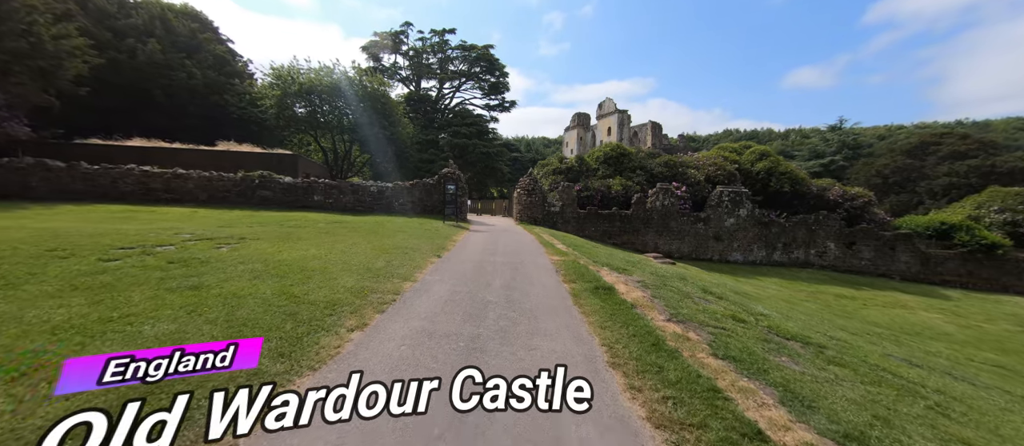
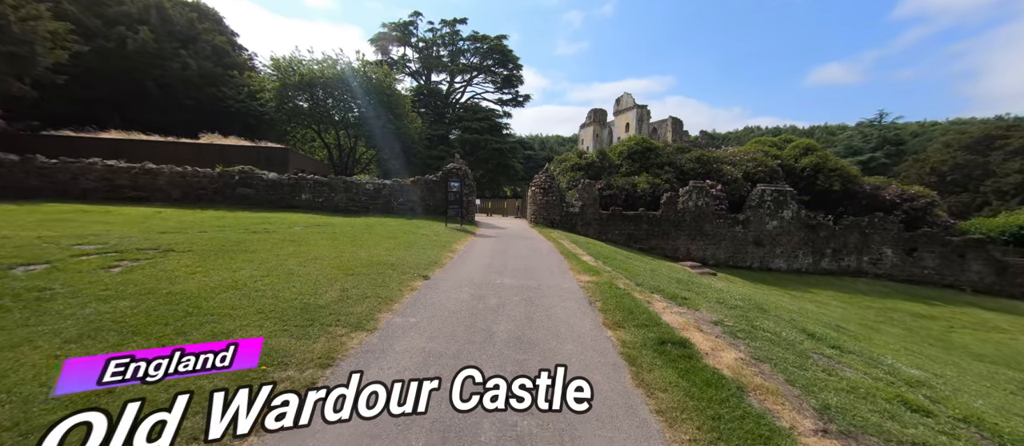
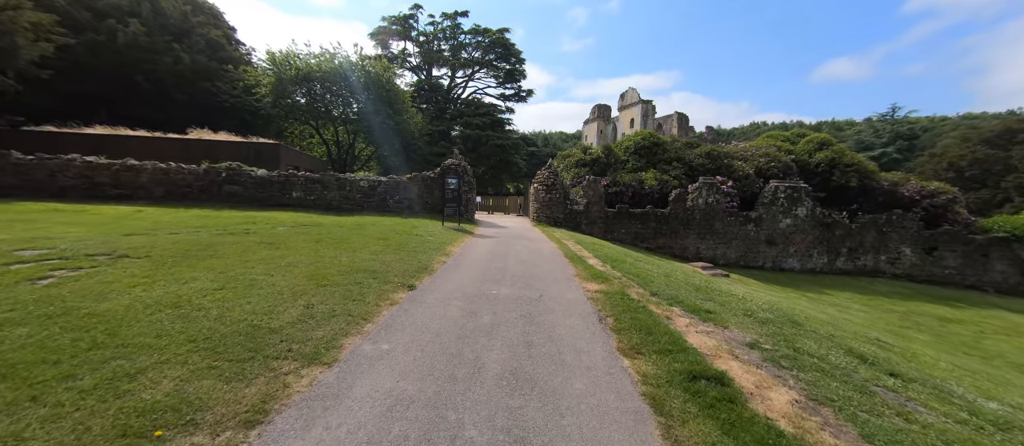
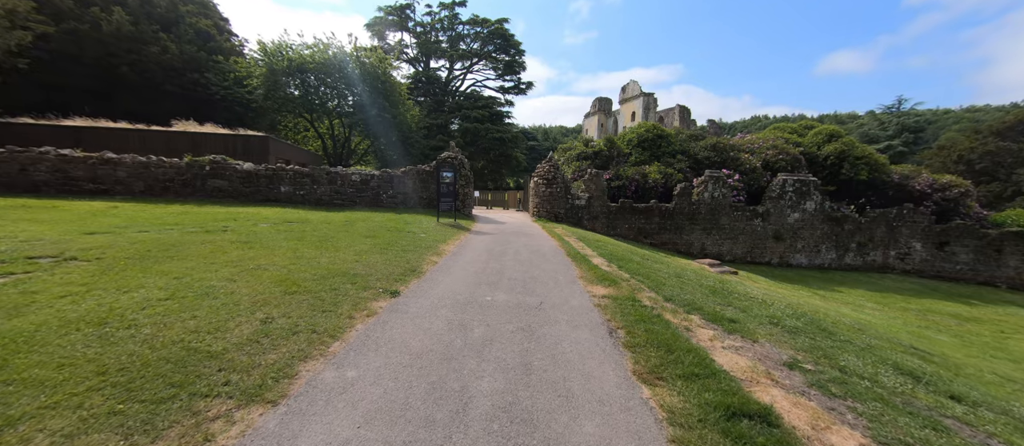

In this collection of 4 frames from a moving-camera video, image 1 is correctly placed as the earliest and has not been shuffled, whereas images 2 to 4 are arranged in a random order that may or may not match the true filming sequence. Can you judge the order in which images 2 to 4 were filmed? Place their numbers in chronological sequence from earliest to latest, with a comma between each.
2, 3, 4
